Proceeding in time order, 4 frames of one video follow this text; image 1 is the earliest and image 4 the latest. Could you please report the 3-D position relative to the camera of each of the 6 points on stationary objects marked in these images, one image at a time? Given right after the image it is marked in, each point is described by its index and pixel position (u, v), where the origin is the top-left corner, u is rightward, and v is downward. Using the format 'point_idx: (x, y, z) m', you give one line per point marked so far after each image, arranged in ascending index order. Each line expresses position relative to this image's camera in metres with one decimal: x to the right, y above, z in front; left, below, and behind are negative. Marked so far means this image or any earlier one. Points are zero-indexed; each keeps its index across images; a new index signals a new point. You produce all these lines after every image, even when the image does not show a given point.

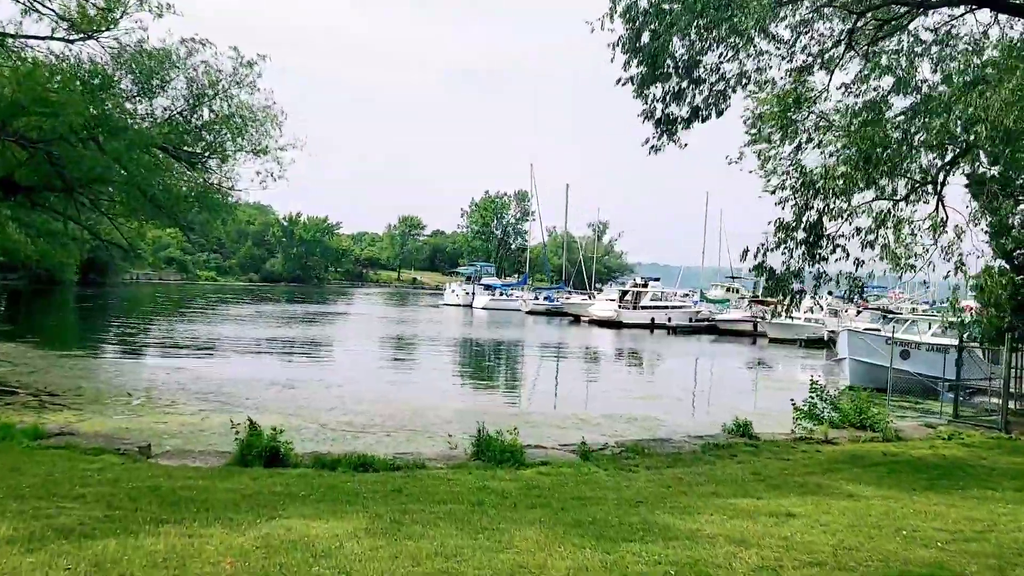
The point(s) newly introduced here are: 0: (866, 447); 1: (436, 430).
0: (+5.4, -2.4, +12.1) m
1: (-1.4, -2.6, +14.3) m
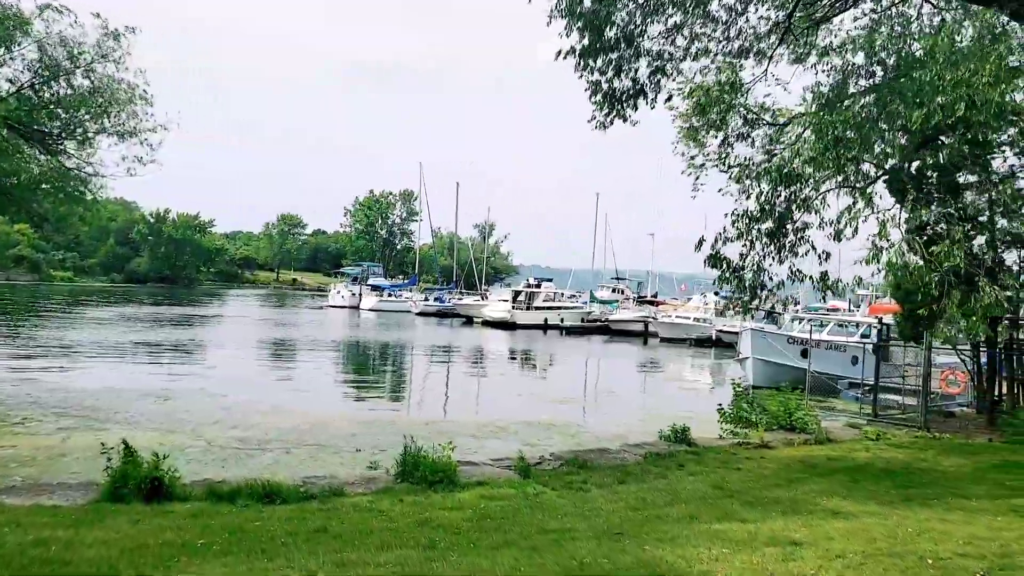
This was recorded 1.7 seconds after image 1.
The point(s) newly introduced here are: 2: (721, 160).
0: (+4.3, -2.4, +11.6) m
1: (-2.7, -2.5, +12.7) m
2: (+3.8, +2.3, +14.4) m
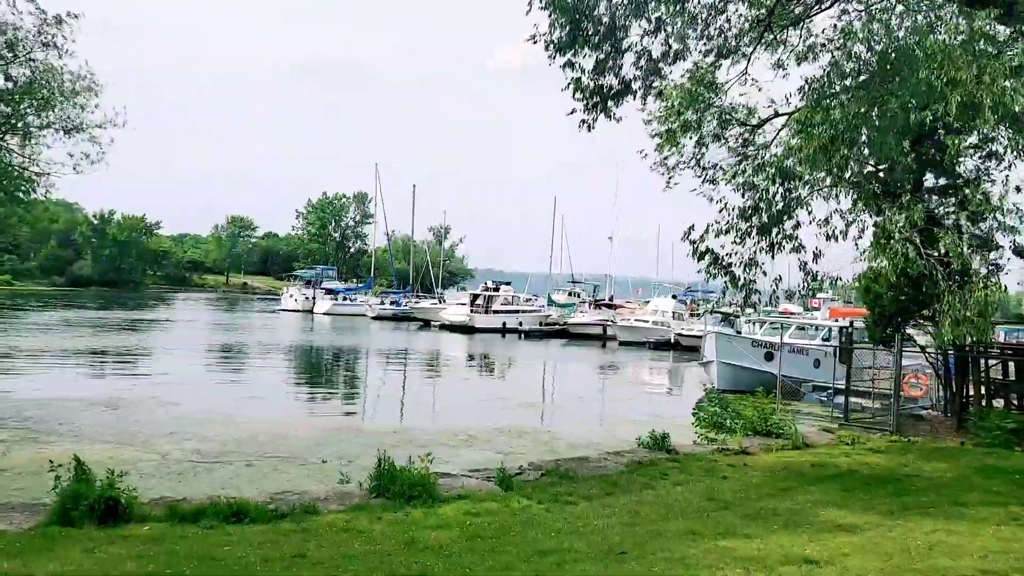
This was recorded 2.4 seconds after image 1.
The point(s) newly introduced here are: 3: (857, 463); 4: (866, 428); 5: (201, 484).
0: (+4.0, -2.4, +11.4) m
1: (-3.1, -2.6, +12.1) m
2: (+3.3, +2.3, +14.2) m
3: (+4.8, -2.4, +11.0) m
4: (+6.6, -2.6, +14.7) m
5: (-4.0, -2.5, +10.1) m
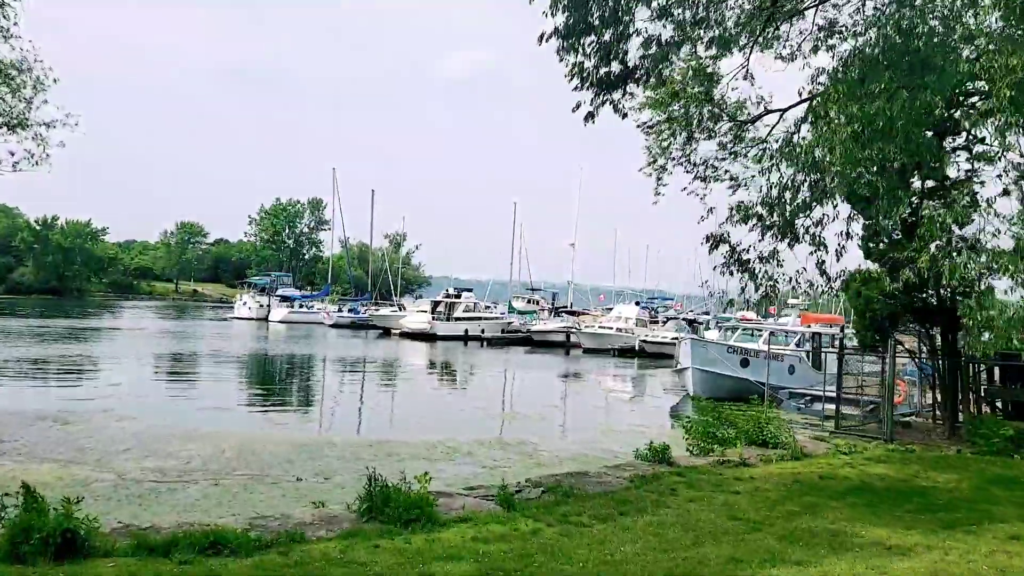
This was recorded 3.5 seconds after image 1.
0: (+3.8, -2.5, +10.8) m
1: (-3.3, -2.6, +11.2) m
2: (+3.0, +2.2, +13.6) m
3: (+4.7, -2.5, +10.6) m
4: (+6.3, -2.7, +14.4) m
5: (-4.0, -2.5, +9.1) m
